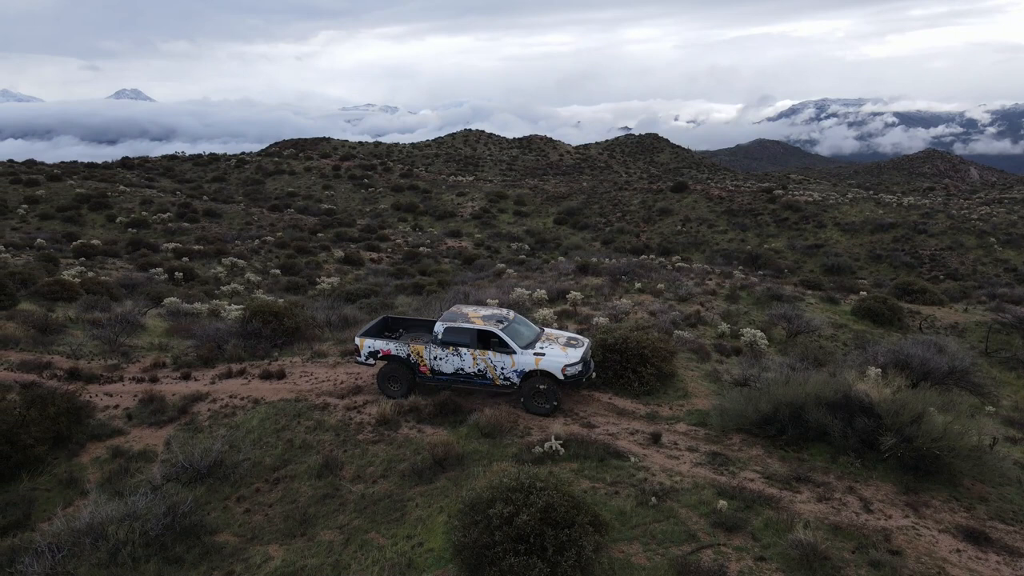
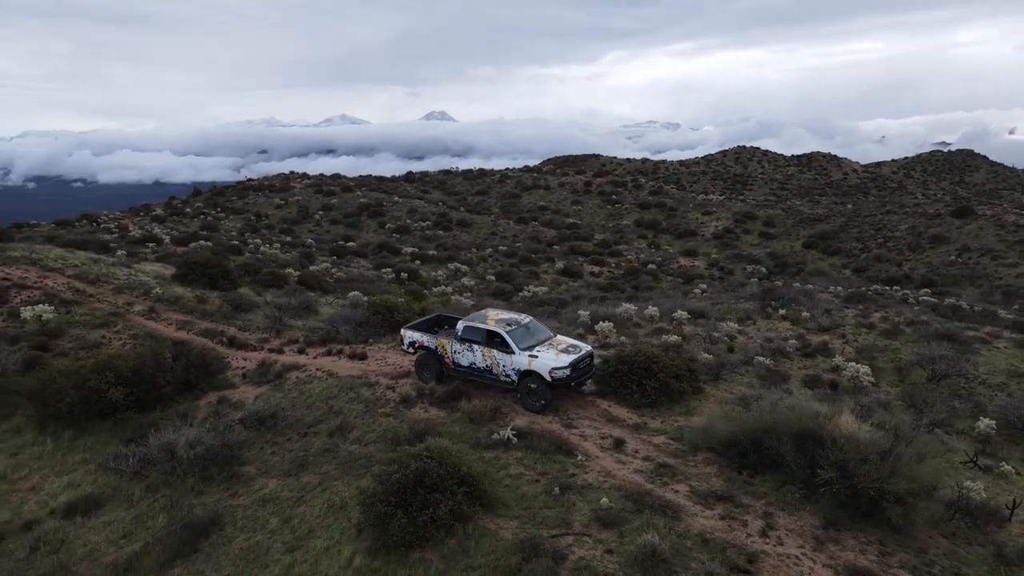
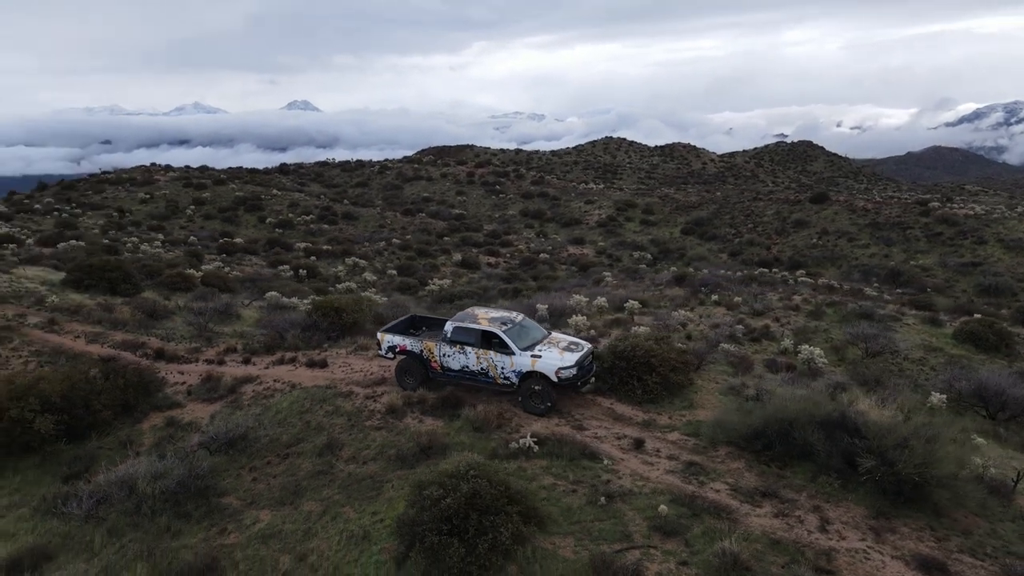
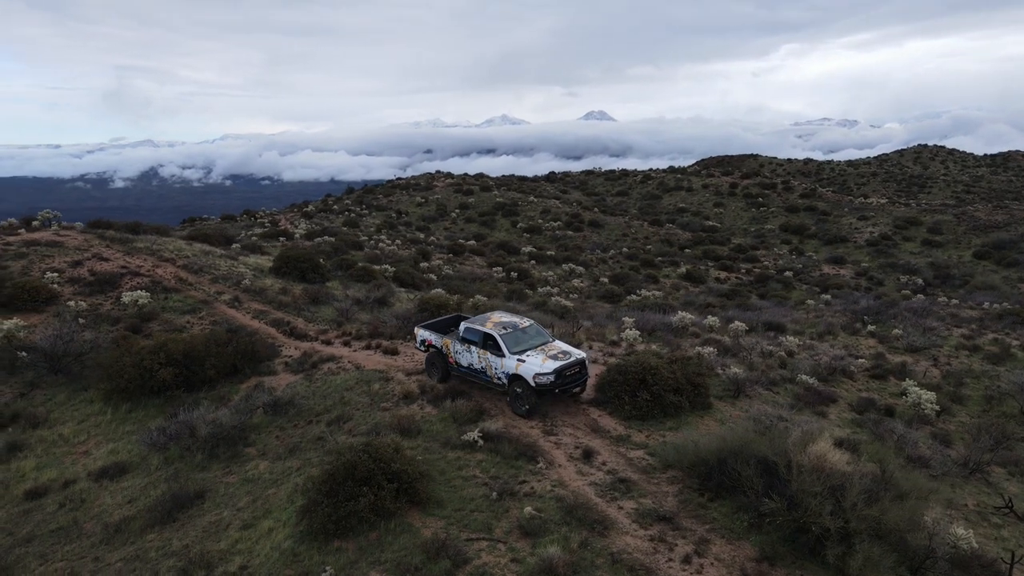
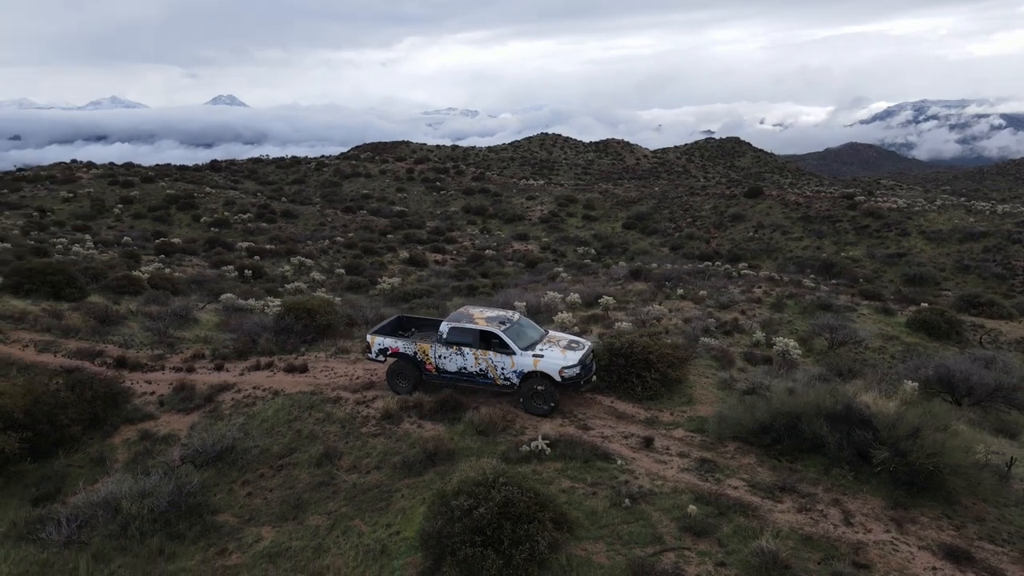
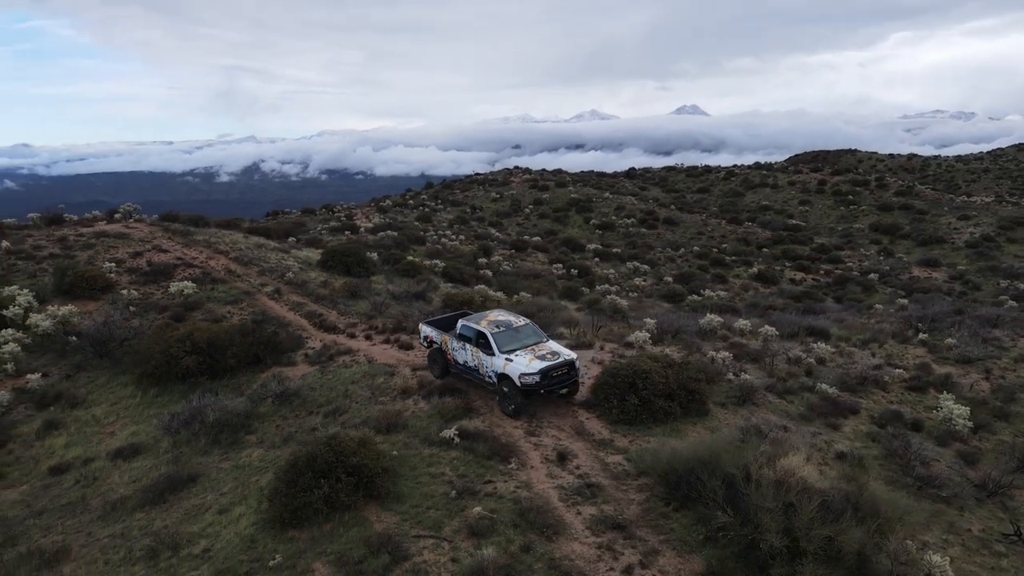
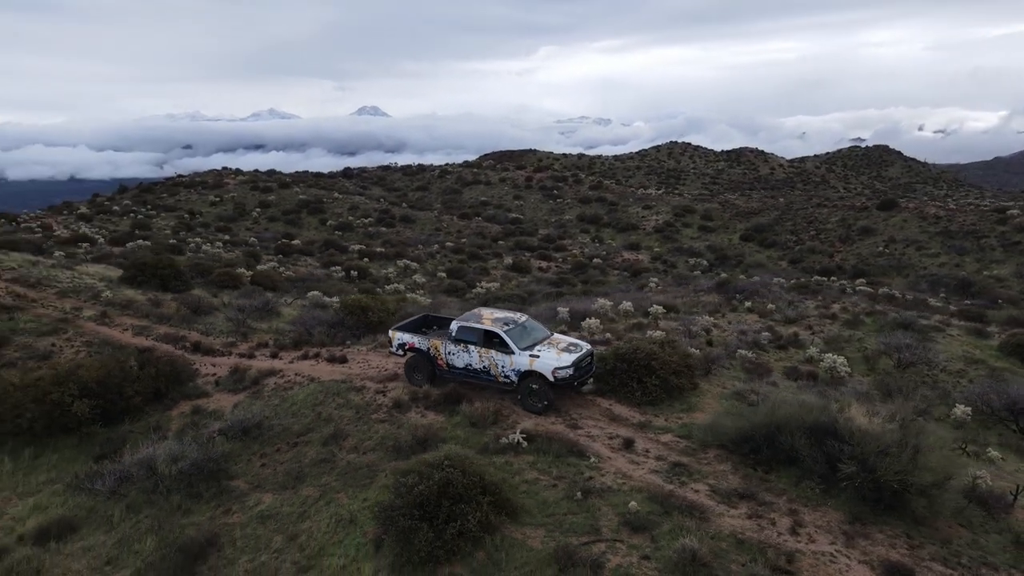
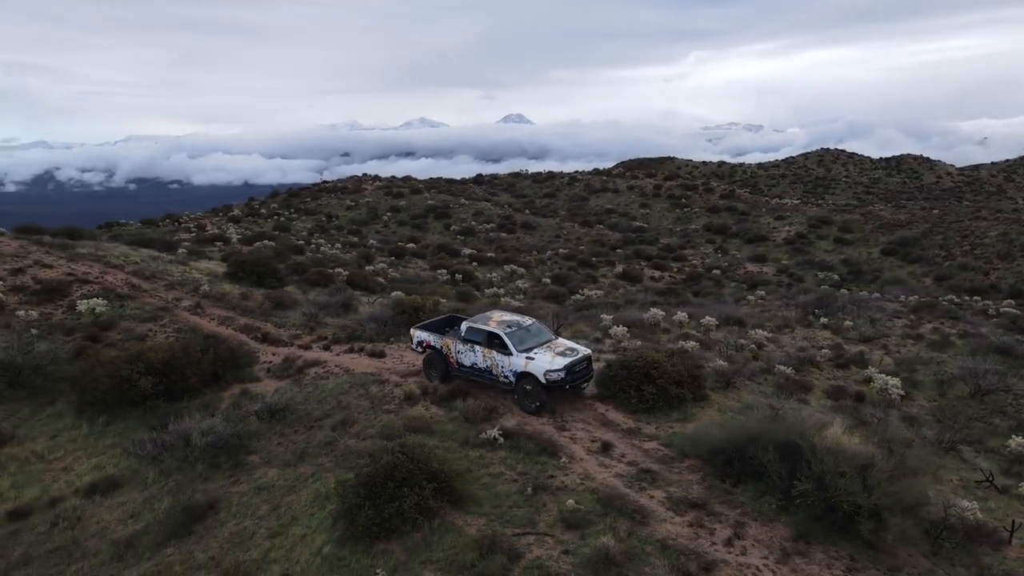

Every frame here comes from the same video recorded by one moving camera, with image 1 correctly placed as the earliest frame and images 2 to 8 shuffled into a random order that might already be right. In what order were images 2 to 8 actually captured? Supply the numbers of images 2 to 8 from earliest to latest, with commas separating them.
5, 3, 7, 2, 8, 4, 6
